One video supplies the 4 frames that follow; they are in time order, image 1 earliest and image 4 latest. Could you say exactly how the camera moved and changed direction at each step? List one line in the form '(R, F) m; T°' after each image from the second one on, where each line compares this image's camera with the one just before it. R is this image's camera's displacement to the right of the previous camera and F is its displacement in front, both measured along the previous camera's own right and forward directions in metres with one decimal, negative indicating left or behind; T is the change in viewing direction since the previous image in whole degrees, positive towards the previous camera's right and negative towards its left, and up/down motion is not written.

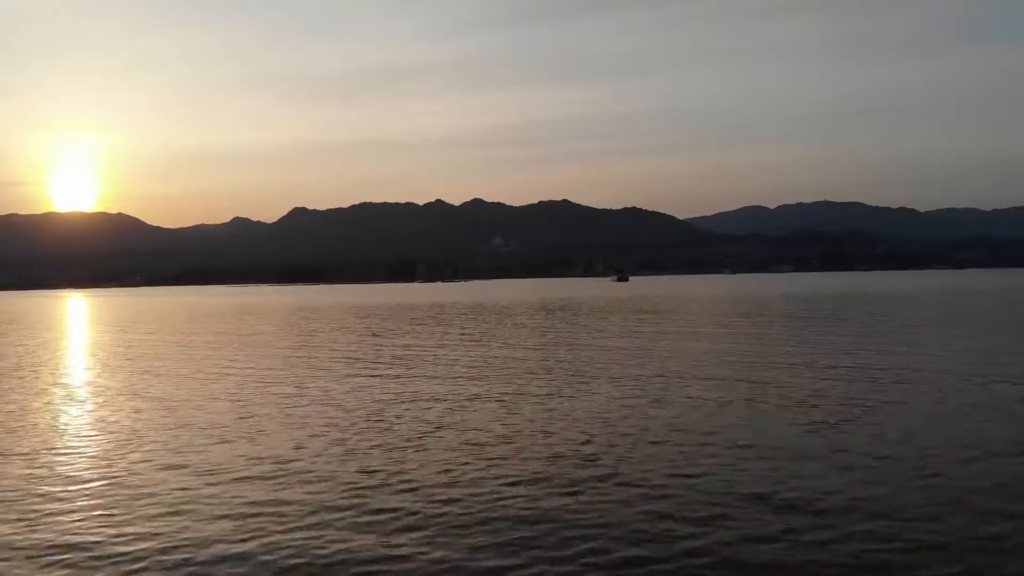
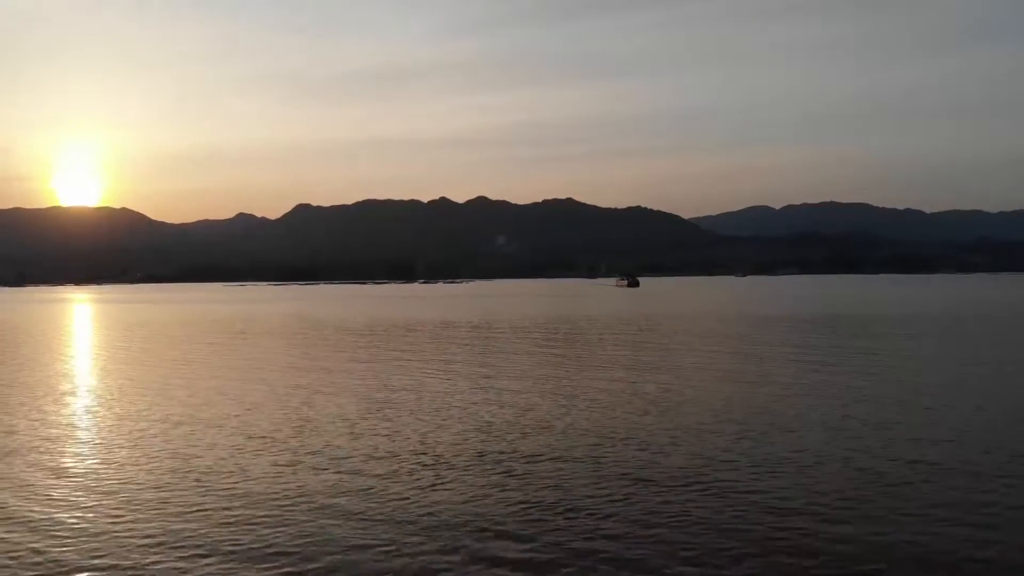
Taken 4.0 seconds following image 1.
(+0.2, +3.4) m; 0°
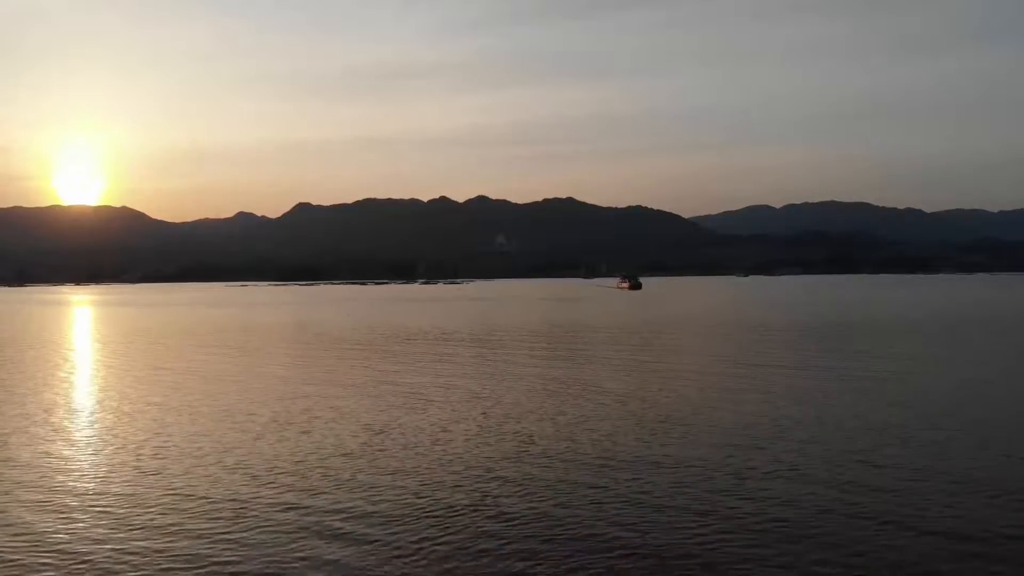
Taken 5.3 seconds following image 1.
(-0.5, -1.0) m; 0°
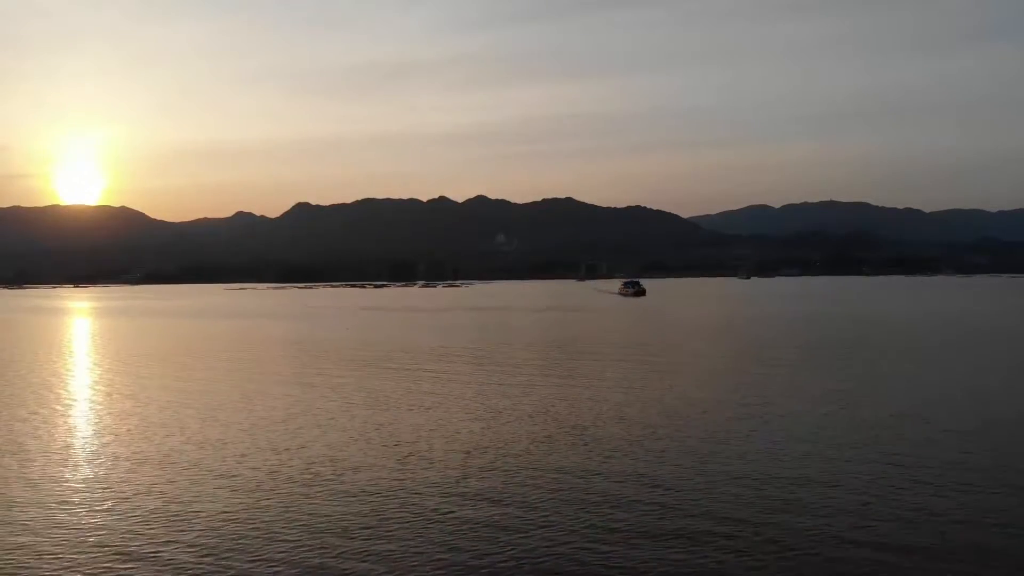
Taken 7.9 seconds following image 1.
(-0.3, +3.3) m; 0°
